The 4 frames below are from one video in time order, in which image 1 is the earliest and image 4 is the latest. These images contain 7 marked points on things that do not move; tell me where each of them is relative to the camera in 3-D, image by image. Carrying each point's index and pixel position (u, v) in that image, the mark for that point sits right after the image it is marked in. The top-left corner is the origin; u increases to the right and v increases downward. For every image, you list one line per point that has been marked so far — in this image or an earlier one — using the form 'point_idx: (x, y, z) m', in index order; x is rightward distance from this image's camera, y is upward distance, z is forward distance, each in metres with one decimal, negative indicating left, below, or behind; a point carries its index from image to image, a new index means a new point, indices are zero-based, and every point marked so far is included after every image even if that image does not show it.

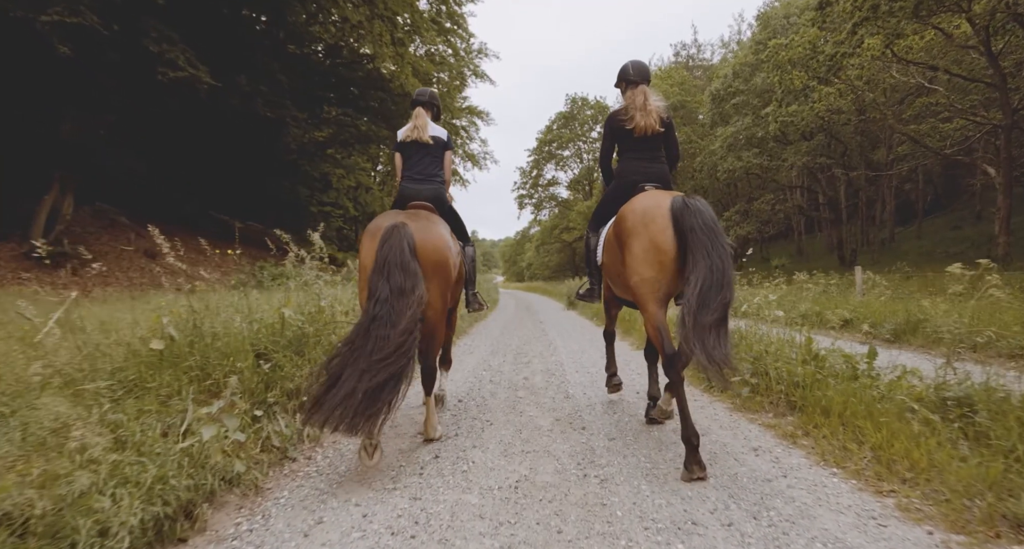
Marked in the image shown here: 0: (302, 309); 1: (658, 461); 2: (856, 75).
0: (-2.0, -0.4, +4.3) m
1: (+0.9, -1.2, +2.9) m
2: (+12.5, +7.3, +17.0) m
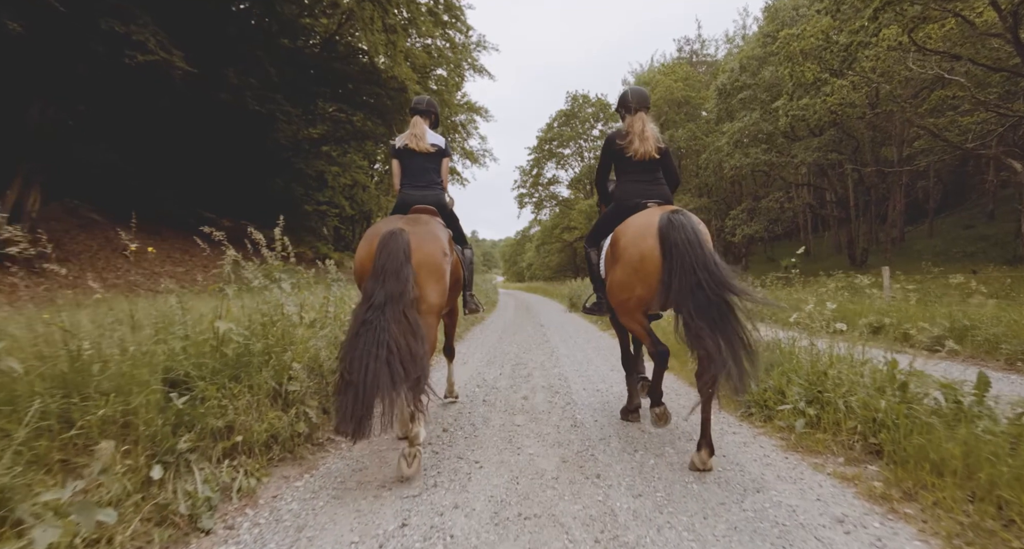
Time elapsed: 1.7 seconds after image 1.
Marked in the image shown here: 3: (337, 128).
0: (-2.0, -0.4, +3.5) m
1: (+0.9, -1.2, +2.1) m
2: (+12.5, +7.2, +16.2) m
3: (-5.7, +4.8, +15.7) m
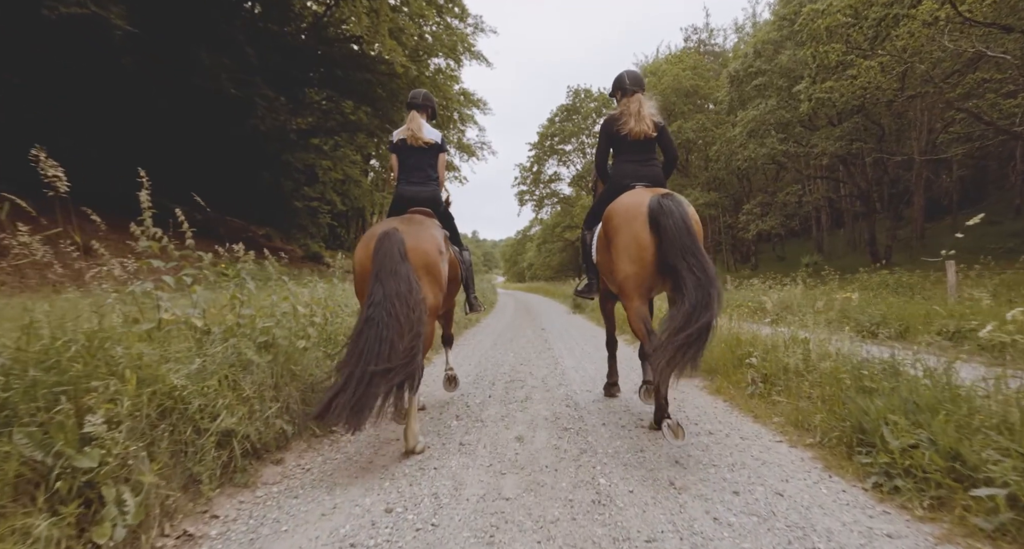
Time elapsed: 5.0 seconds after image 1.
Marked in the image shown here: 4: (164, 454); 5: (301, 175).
0: (-2.1, -0.3, +2.0) m
1: (+0.8, -1.1, +0.6) m
2: (+12.4, +7.3, +14.7) m
3: (-5.7, +4.9, +14.2) m
4: (-1.7, -0.8, +2.2) m
5: (-6.9, +3.3, +15.3) m
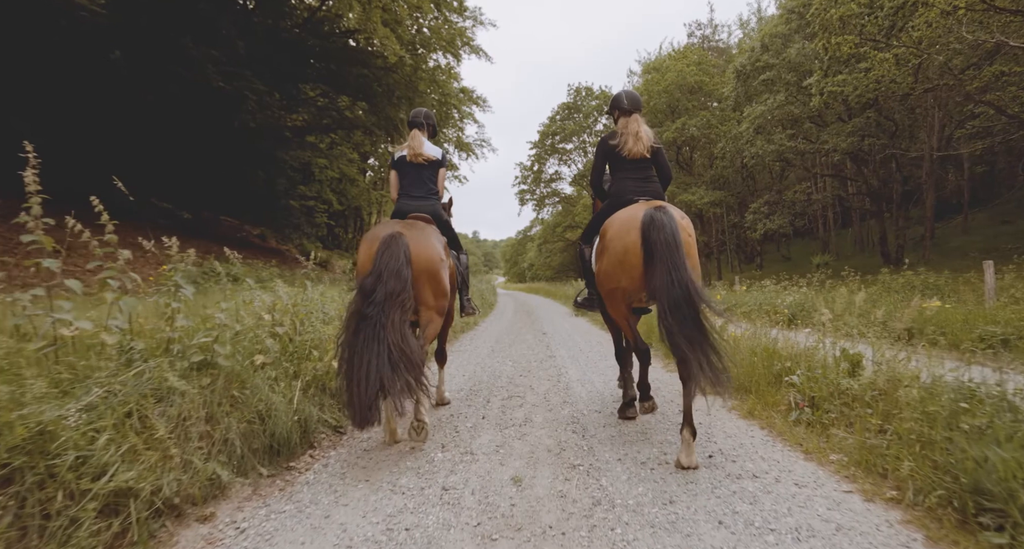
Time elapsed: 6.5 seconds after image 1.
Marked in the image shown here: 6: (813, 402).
0: (-2.1, -0.3, +1.3) m
1: (+0.8, -1.1, -0.1) m
2: (+12.4, +7.3, +14.0) m
3: (-5.8, +4.8, +13.6) m
4: (-1.7, -0.9, +1.6) m
5: (-6.9, +3.2, +14.6) m
6: (+2.2, -0.9, +3.4) m
